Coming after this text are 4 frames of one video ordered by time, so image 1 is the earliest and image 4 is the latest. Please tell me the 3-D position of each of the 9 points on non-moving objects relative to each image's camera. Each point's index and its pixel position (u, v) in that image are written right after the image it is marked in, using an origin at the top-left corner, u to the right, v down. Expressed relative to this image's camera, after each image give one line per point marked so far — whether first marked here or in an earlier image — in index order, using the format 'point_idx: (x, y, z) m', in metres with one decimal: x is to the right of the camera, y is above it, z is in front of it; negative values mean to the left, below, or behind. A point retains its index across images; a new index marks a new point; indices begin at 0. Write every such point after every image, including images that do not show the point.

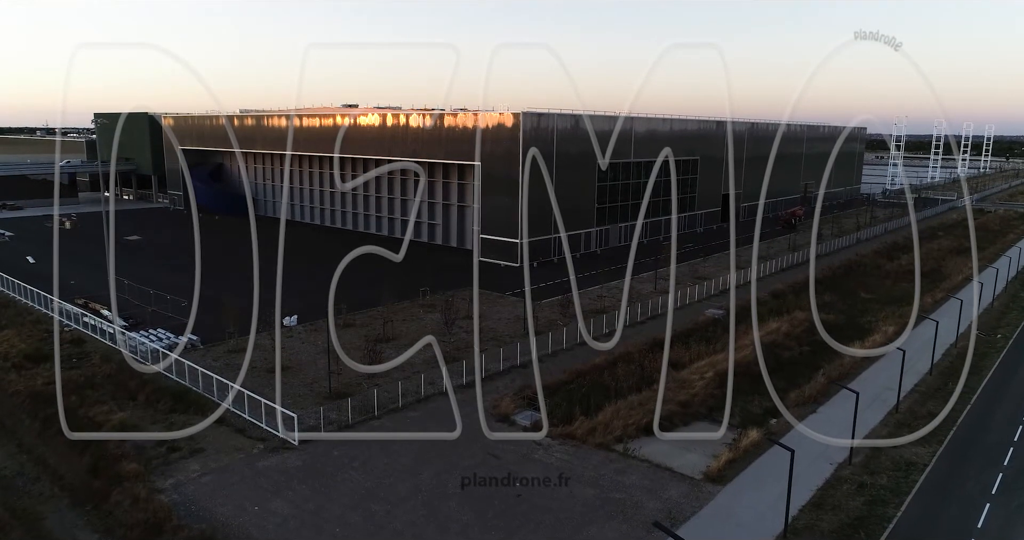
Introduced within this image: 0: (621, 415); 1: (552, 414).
0: (+2.1, -2.9, +12.5) m
1: (+0.8, -2.9, +12.7) m
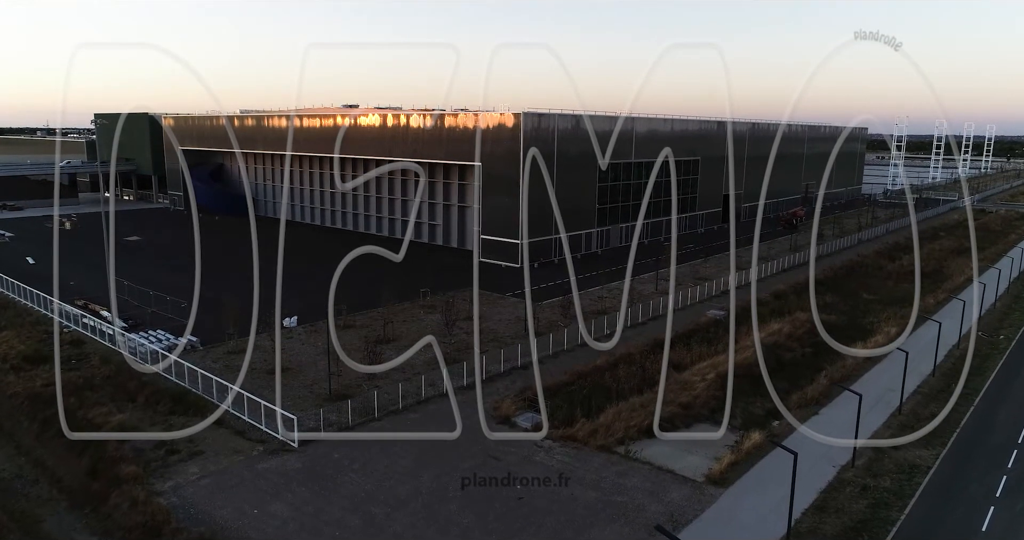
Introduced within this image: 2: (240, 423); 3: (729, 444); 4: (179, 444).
0: (+2.2, -2.9, +12.5) m
1: (+0.8, -2.9, +12.6) m
2: (-5.2, -2.9, +12.2) m
3: (+4.0, -3.2, +11.8) m
4: (-6.0, -3.1, +11.4) m
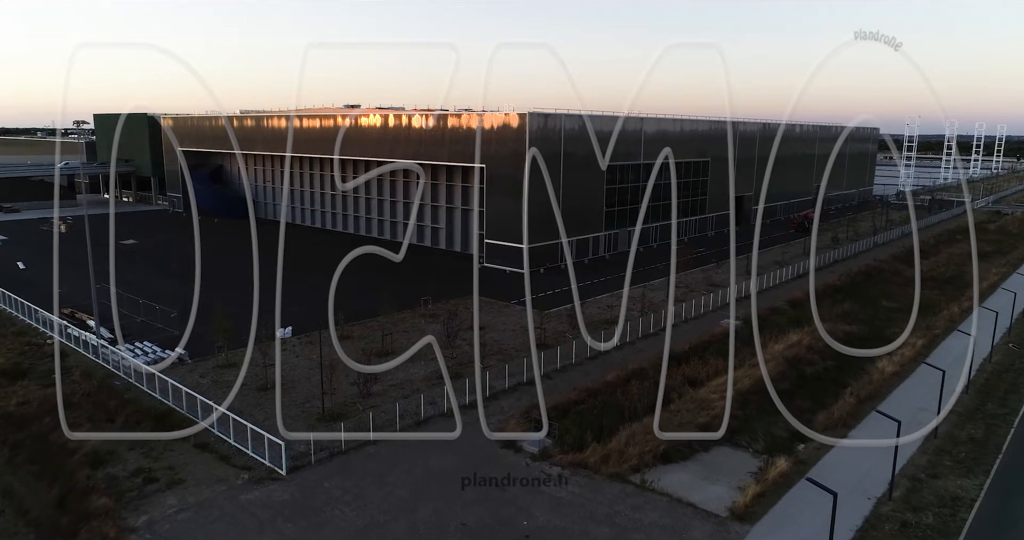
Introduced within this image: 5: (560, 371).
0: (+2.3, -3.1, +11.6) m
1: (+0.9, -3.1, +11.7) m
2: (-5.1, -3.2, +11.4) m
3: (+4.1, -3.5, +10.9) m
4: (-5.9, -3.3, +10.6) m
5: (+1.1, -2.4, +15.0) m
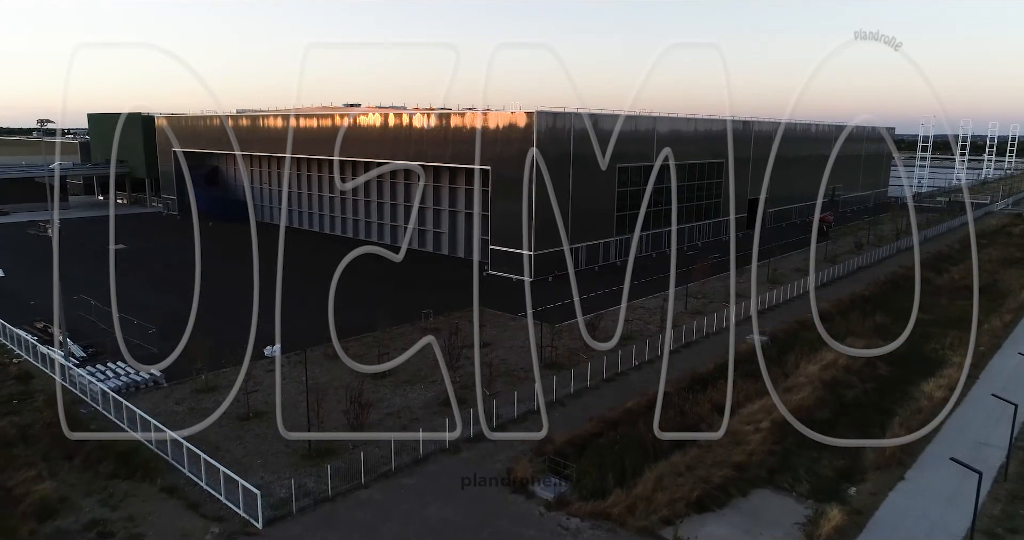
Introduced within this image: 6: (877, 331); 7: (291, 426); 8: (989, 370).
0: (+2.4, -3.4, +10.1) m
1: (+1.1, -3.4, +10.3) m
2: (-4.9, -3.5, +10.0) m
3: (+4.3, -3.8, +9.5) m
4: (-5.7, -3.6, +9.2) m
5: (+1.3, -2.7, +13.6) m
6: (+10.7, -1.8, +18.7) m
7: (-4.2, -3.0, +12.2) m
8: (+11.8, -2.4, +15.9) m
